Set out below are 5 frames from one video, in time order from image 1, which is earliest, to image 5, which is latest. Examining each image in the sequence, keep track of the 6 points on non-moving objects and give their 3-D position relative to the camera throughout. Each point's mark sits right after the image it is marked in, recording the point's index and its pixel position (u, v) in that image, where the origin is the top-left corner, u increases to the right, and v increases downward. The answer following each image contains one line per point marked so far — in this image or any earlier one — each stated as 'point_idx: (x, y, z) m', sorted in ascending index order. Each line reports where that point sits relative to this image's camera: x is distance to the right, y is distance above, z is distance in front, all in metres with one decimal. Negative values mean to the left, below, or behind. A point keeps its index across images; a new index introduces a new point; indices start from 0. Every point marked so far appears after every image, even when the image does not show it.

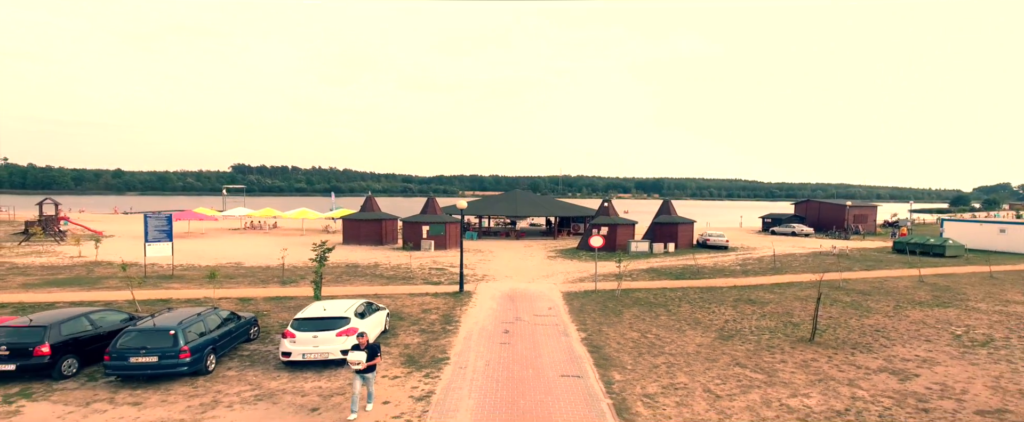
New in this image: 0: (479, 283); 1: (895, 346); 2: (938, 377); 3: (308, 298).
0: (-0.9, -2.0, +15.4) m
1: (+6.7, -2.3, +9.7) m
2: (+6.3, -2.4, +8.1) m
3: (-4.5, -1.9, +12.8) m
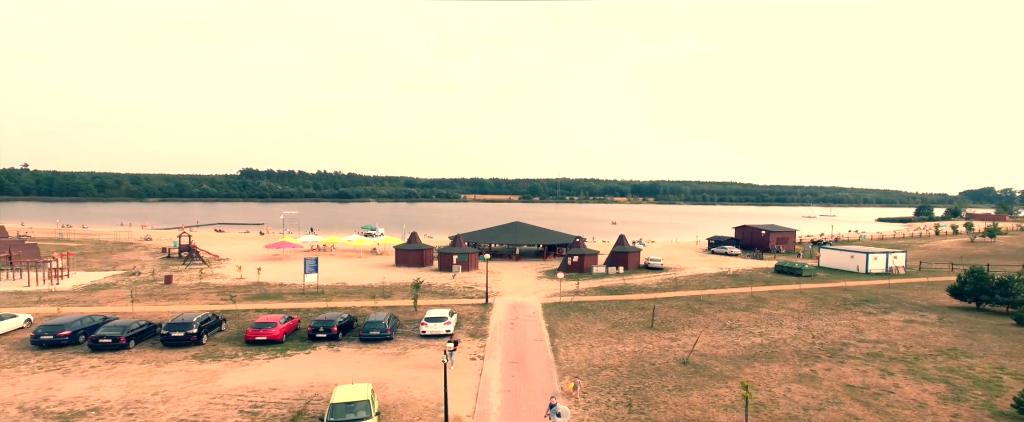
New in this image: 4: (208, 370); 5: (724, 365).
0: (-0.8, -4.3, +27.2) m
1: (+6.8, -4.5, +21.4) m
2: (+6.4, -4.6, +19.9) m
3: (-4.4, -4.1, +24.5) m
4: (-8.8, -4.5, +16.0) m
5: (+6.5, -4.7, +16.8) m
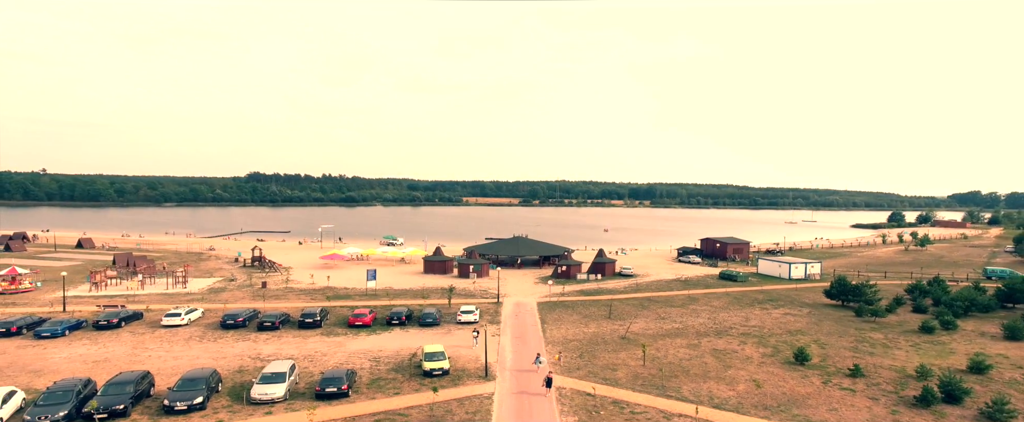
0: (-0.6, -6.0, +38.0) m
1: (+7.1, -6.3, +32.2) m
2: (+6.7, -6.3, +30.6) m
3: (-4.2, -5.8, +35.3) m
4: (-8.6, -6.2, +26.8) m
5: (+6.8, -6.4, +27.5) m
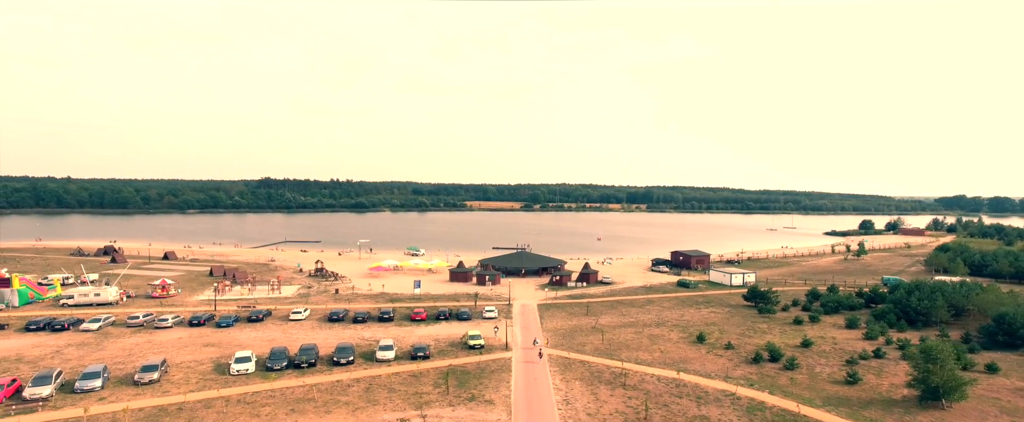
0: (+0.1, -8.6, +52.5) m
1: (+7.7, -8.8, +46.7) m
2: (+7.3, -8.9, +45.2) m
3: (-3.5, -8.4, +49.8) m
4: (-7.9, -8.8, +41.4) m
5: (+7.4, -8.9, +42.1) m
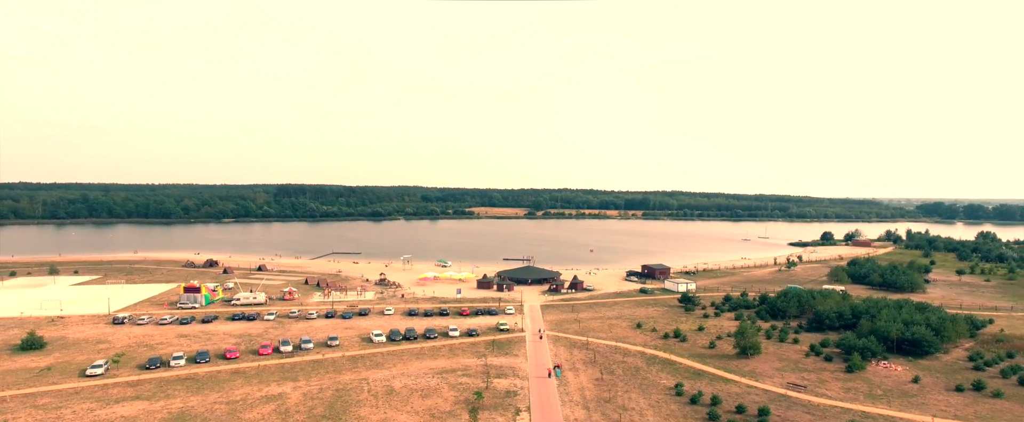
0: (+1.6, -12.9, +77.6) m
1: (+9.2, -13.1, +71.8) m
2: (+8.8, -13.2, +70.2) m
3: (-2.0, -12.7, +74.9) m
4: (-6.4, -13.1, +66.4) m
5: (+8.9, -13.3, +67.1) m
